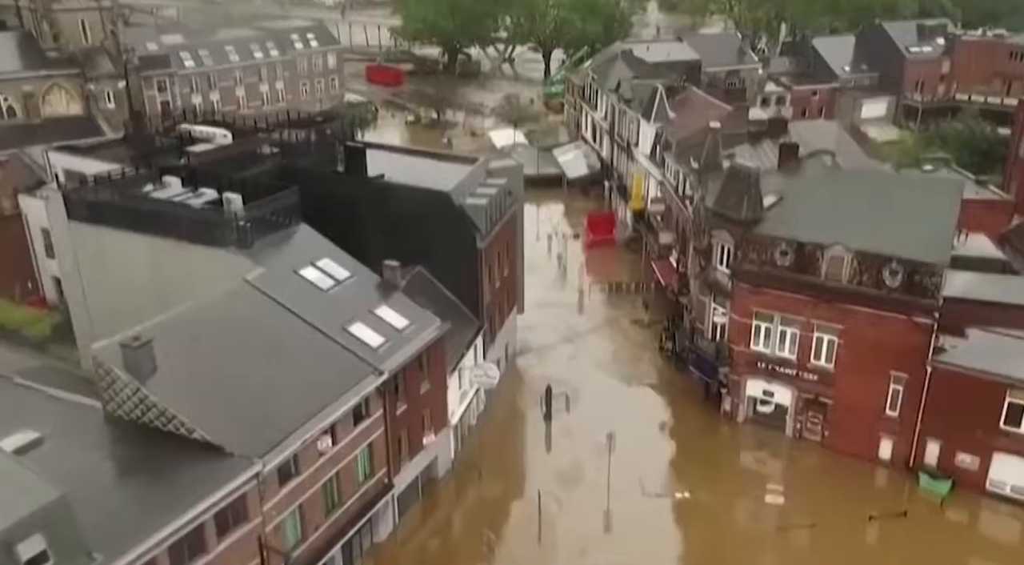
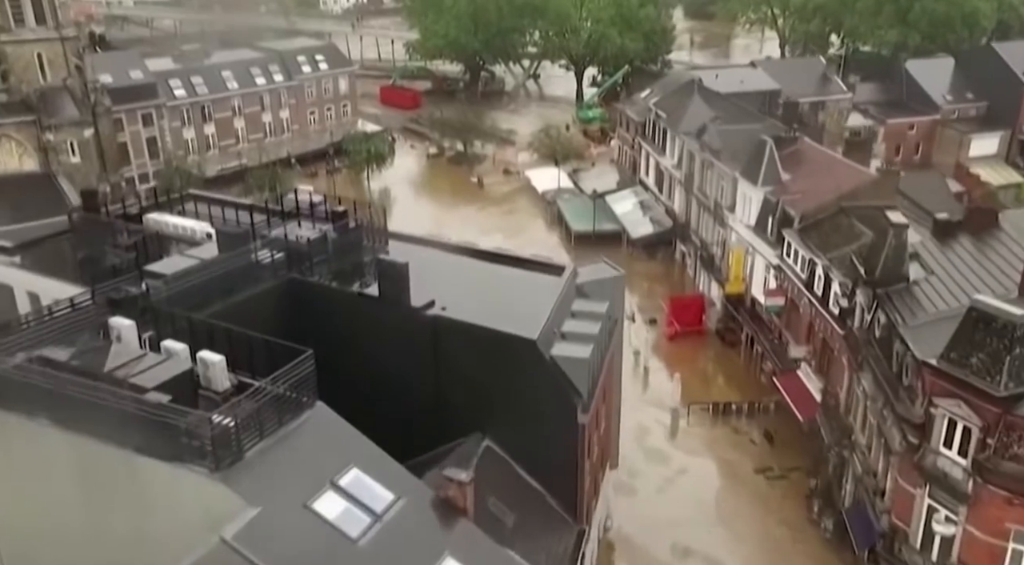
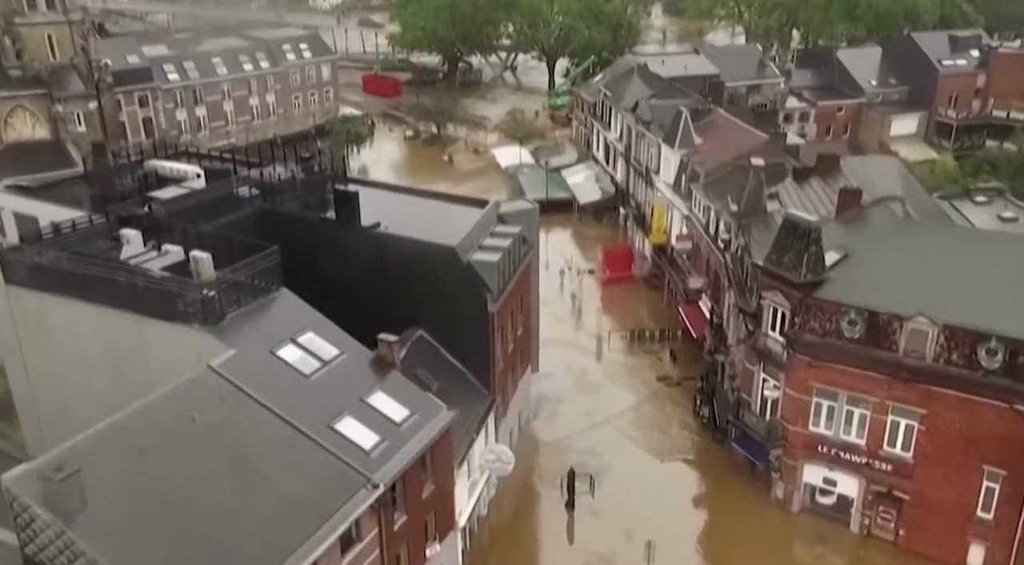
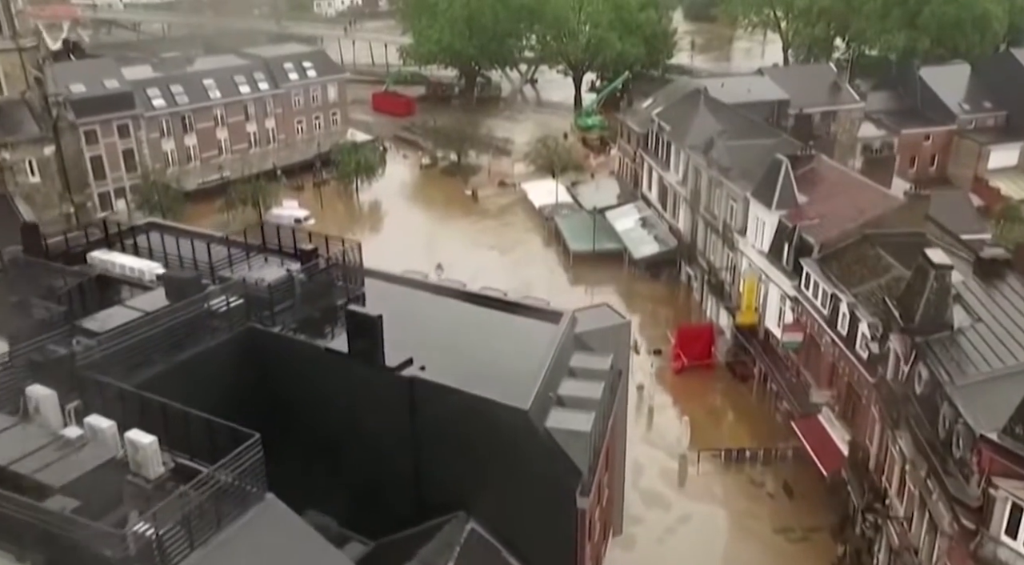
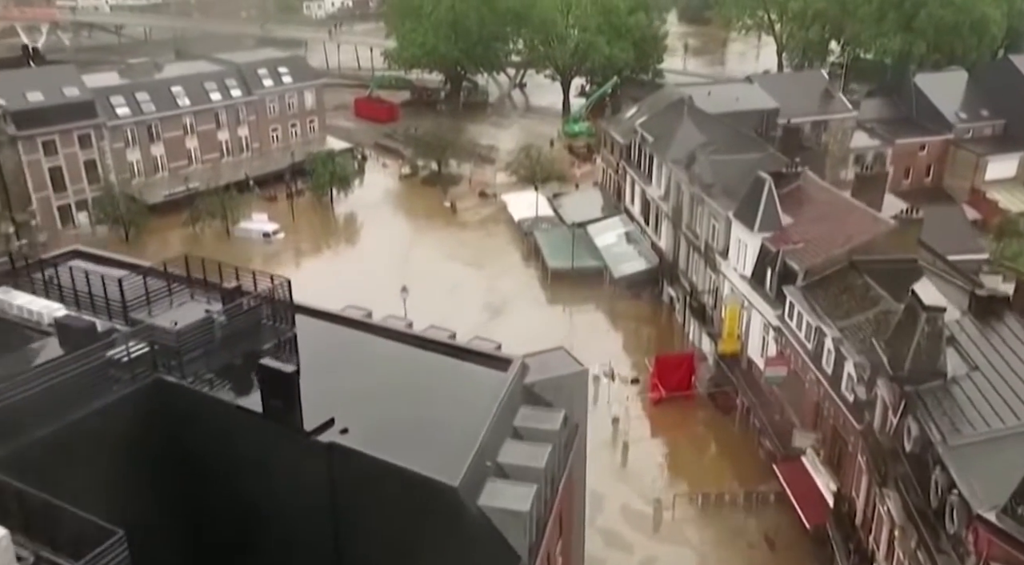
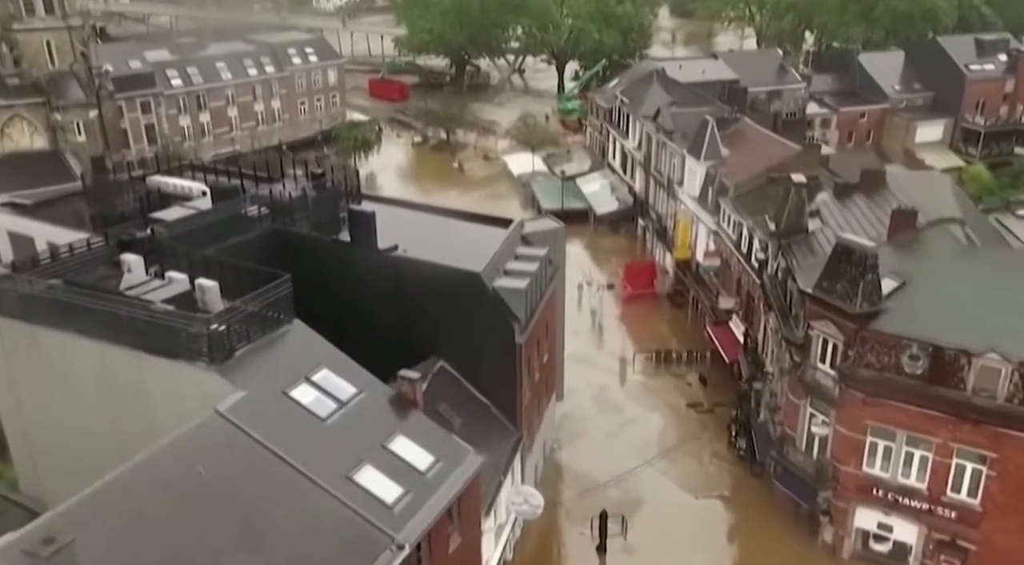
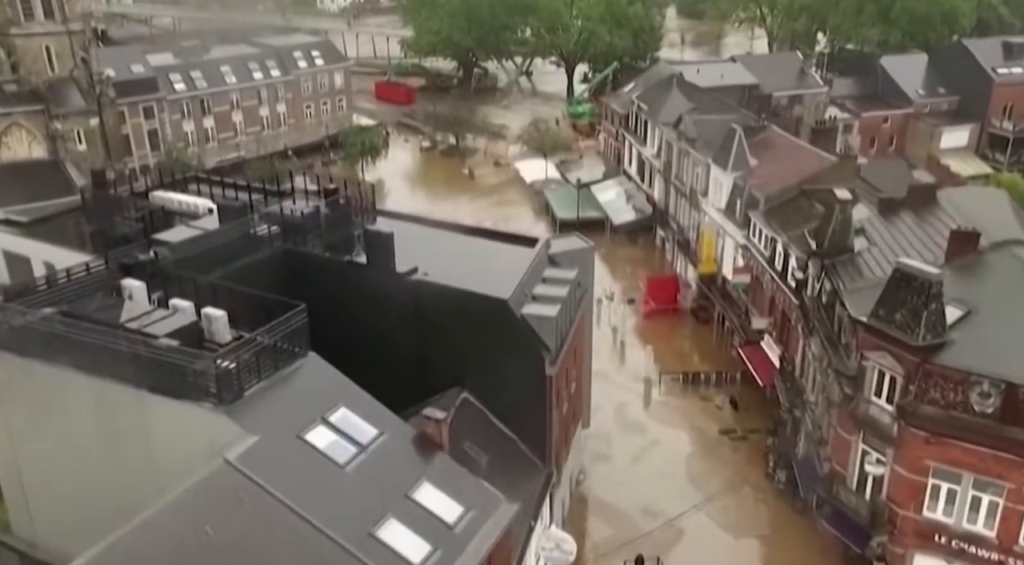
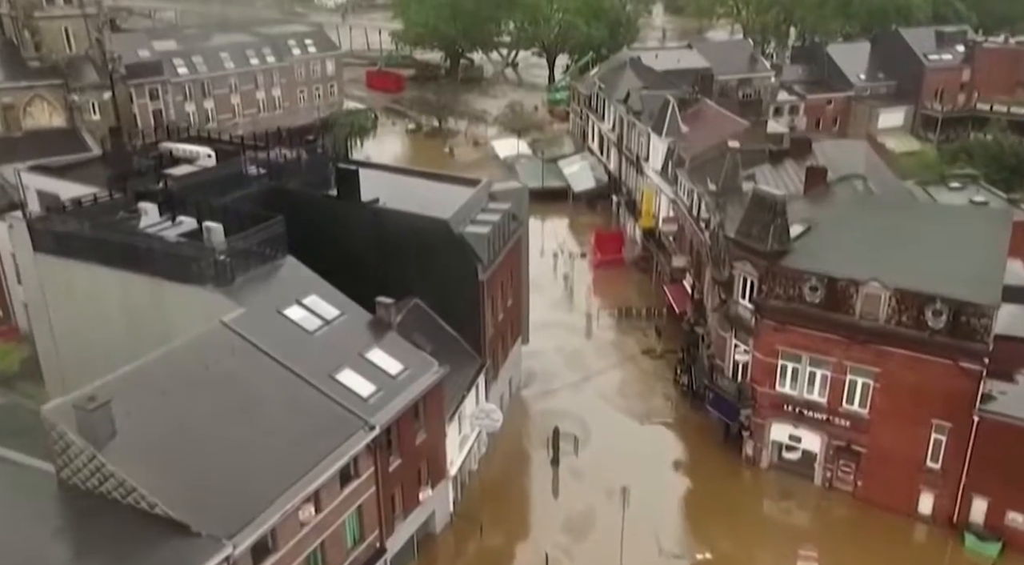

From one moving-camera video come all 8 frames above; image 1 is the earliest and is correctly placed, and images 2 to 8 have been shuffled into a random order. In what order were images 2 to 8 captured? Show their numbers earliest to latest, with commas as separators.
8, 3, 6, 7, 2, 4, 5
